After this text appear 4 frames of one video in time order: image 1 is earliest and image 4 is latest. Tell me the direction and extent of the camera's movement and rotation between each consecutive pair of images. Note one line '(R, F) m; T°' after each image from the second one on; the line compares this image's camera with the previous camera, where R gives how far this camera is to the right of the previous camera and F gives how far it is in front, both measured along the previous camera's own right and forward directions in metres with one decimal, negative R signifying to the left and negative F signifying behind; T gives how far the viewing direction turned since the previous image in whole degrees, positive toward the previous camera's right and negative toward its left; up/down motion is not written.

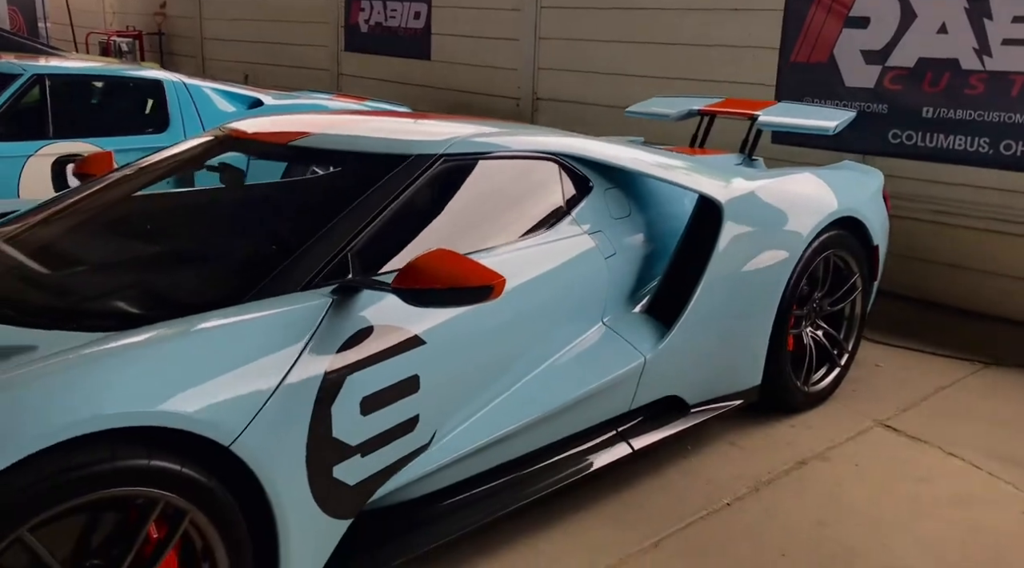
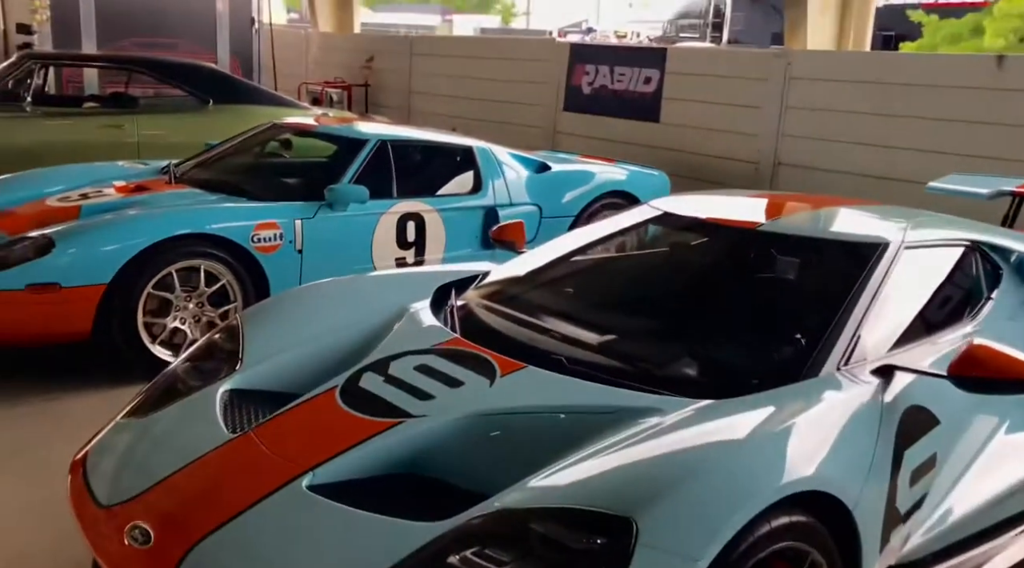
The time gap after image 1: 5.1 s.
(-1.0, -0.3) m; -6°
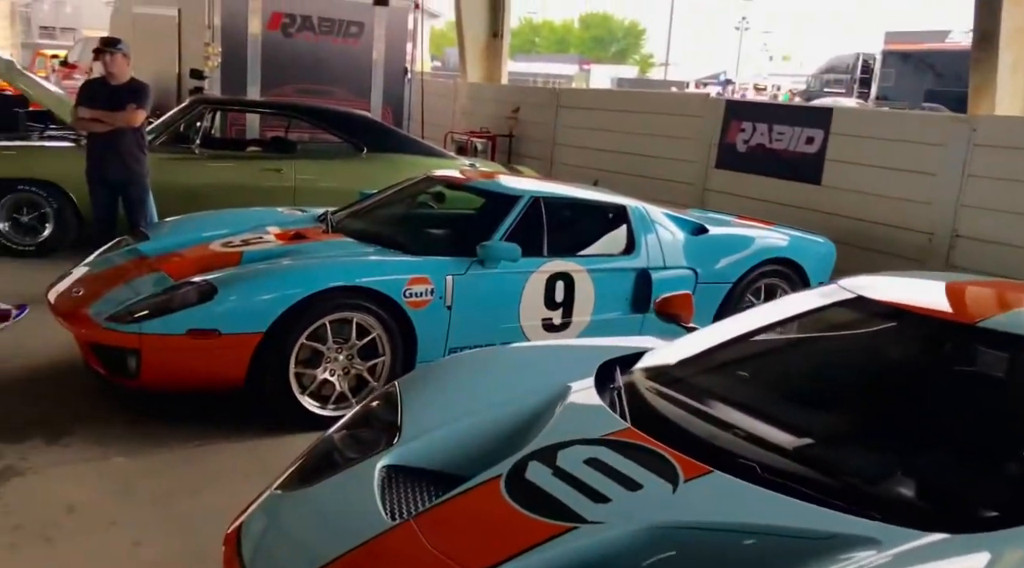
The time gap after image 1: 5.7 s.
(-0.1, +0.2) m; -9°
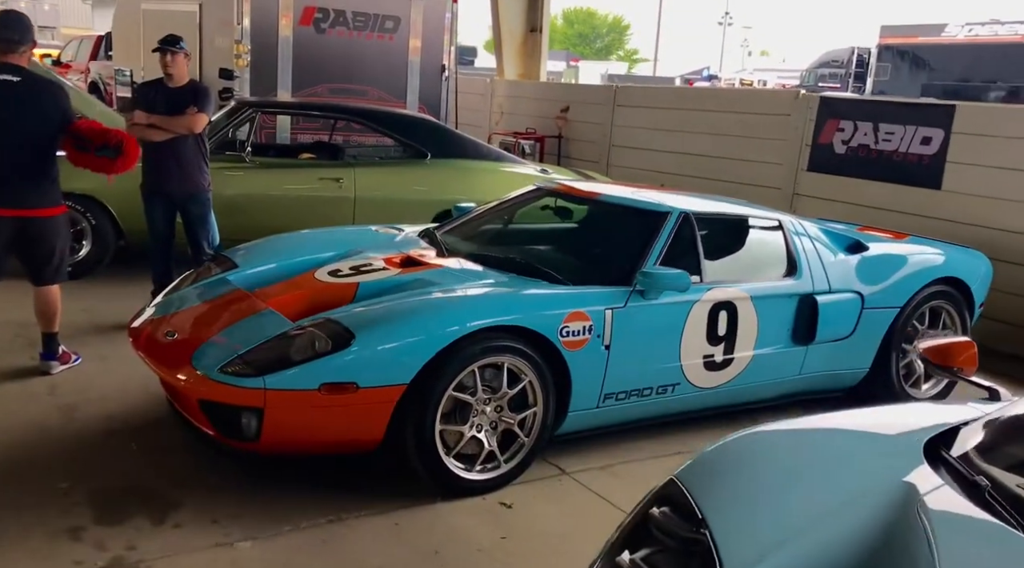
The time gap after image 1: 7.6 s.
(-0.7, +0.5) m; +1°
